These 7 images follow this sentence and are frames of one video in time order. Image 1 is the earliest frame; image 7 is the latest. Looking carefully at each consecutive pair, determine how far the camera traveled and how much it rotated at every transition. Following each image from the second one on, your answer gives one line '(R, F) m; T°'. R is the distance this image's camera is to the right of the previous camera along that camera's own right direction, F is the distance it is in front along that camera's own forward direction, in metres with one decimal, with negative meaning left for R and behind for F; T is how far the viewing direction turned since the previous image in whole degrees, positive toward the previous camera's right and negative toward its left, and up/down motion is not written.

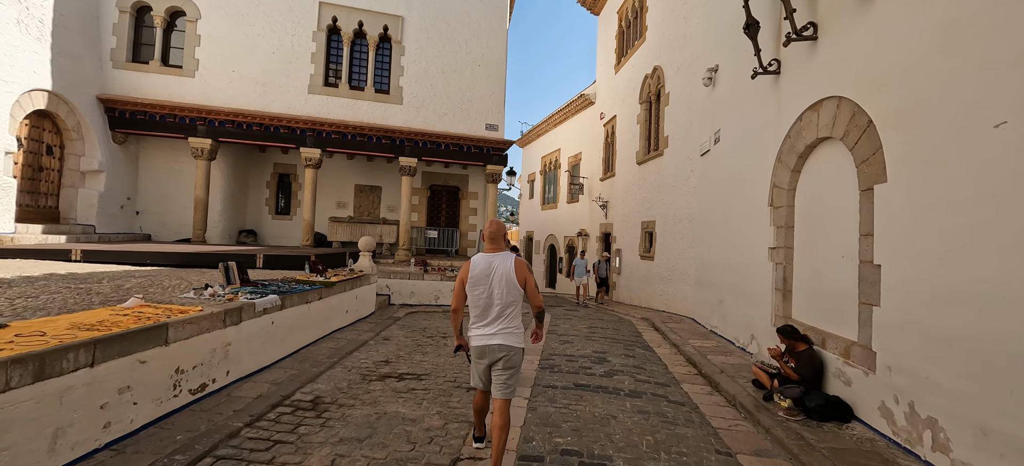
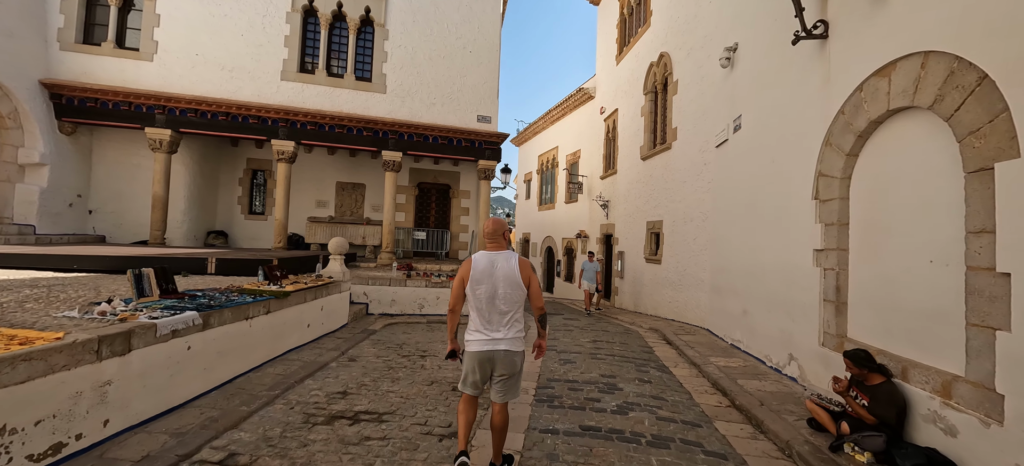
(+0.1, +1.0) m; 0°
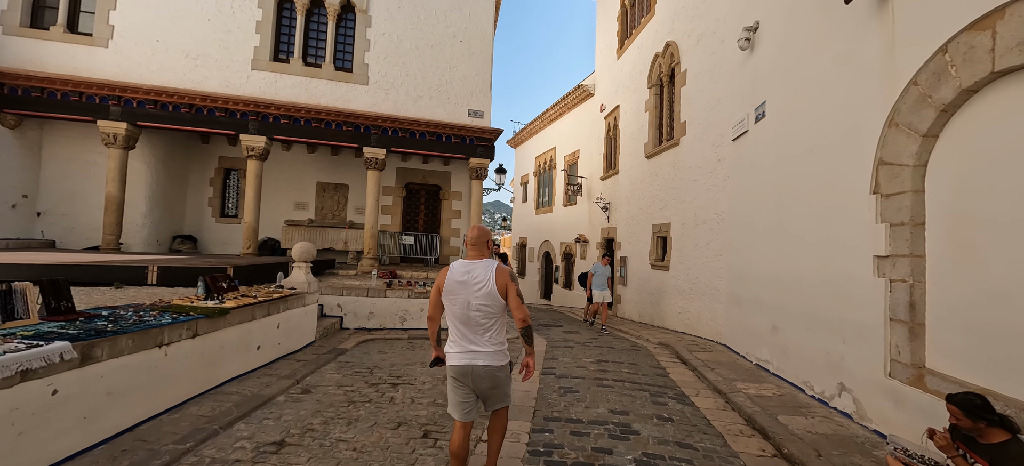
(+0.1, +0.9) m; 0°
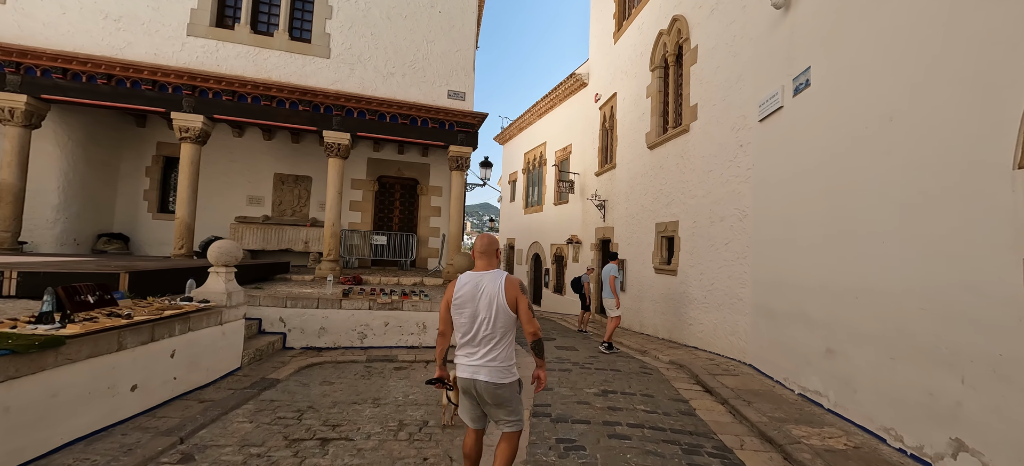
(+0.1, +1.3) m; +2°
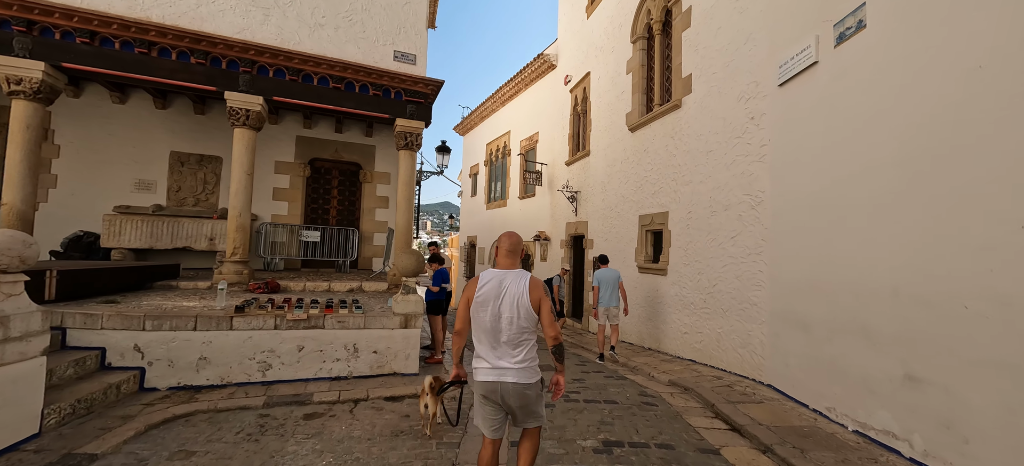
(0.0, +1.4) m; +5°
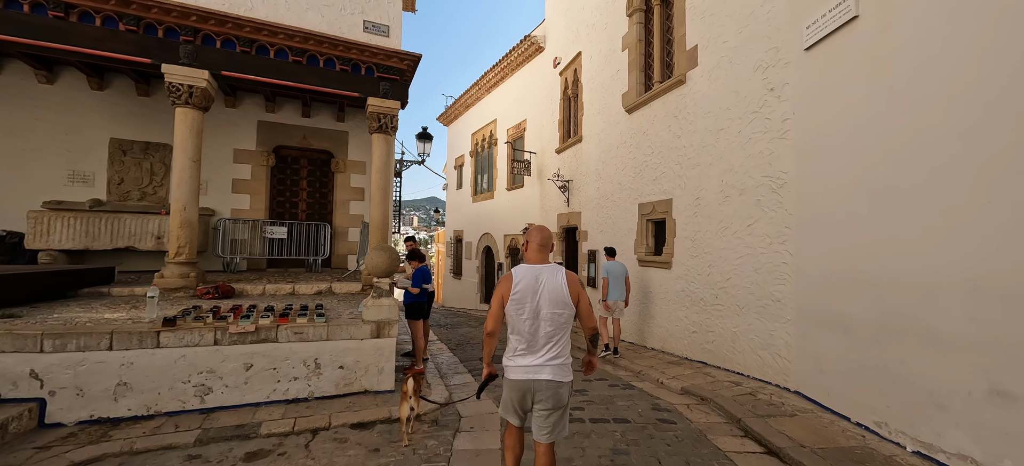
(0.0, +0.7) m; +2°
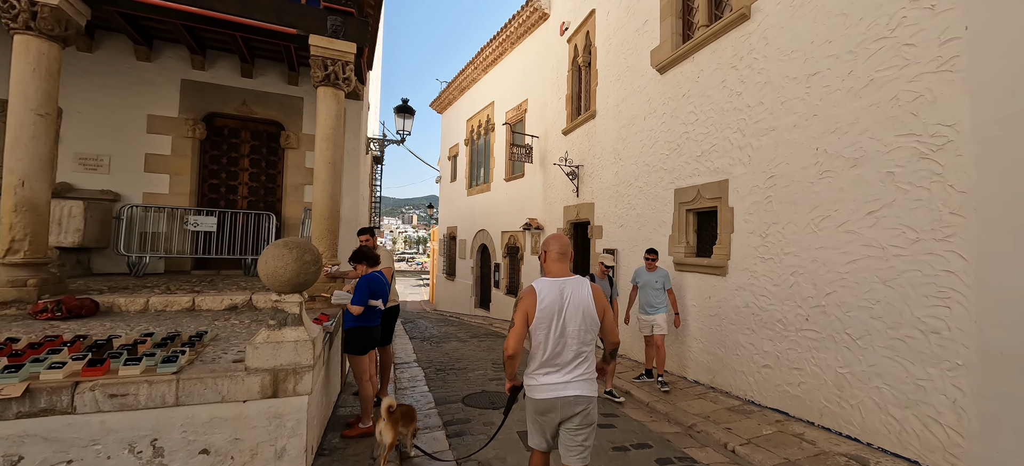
(0.0, +1.7) m; 0°
